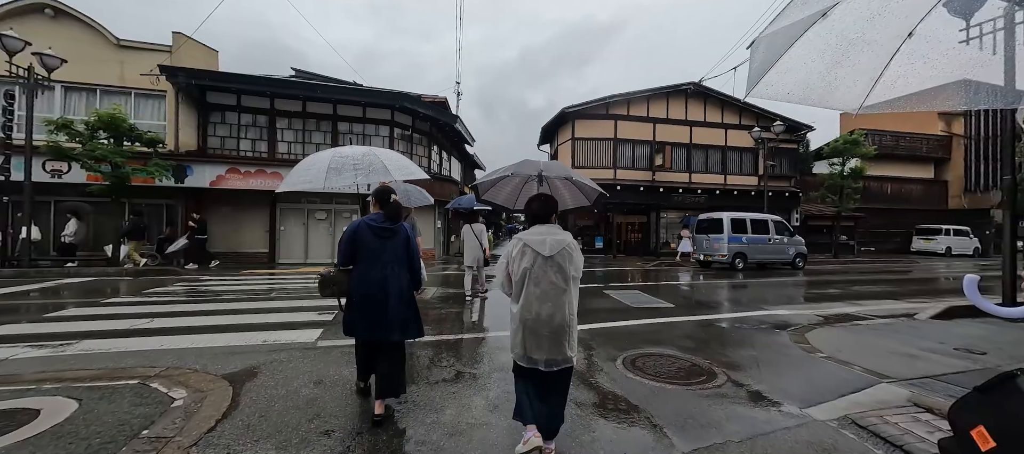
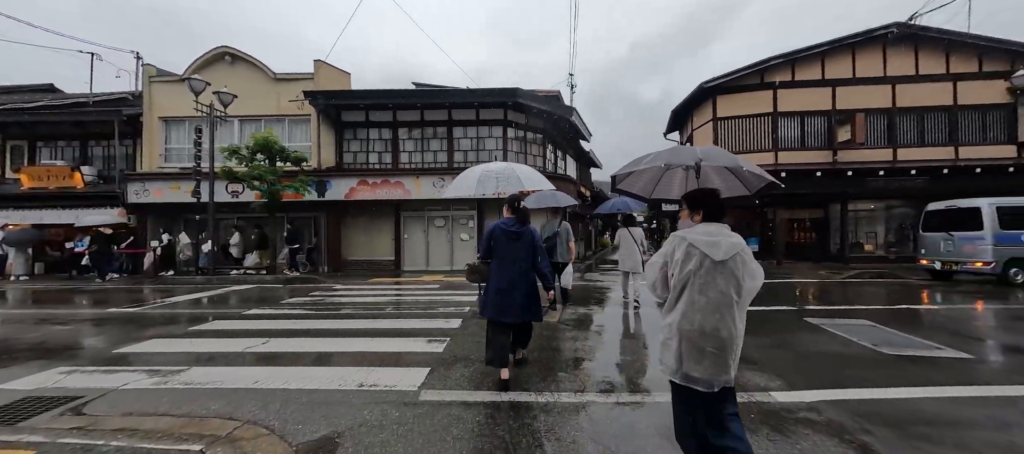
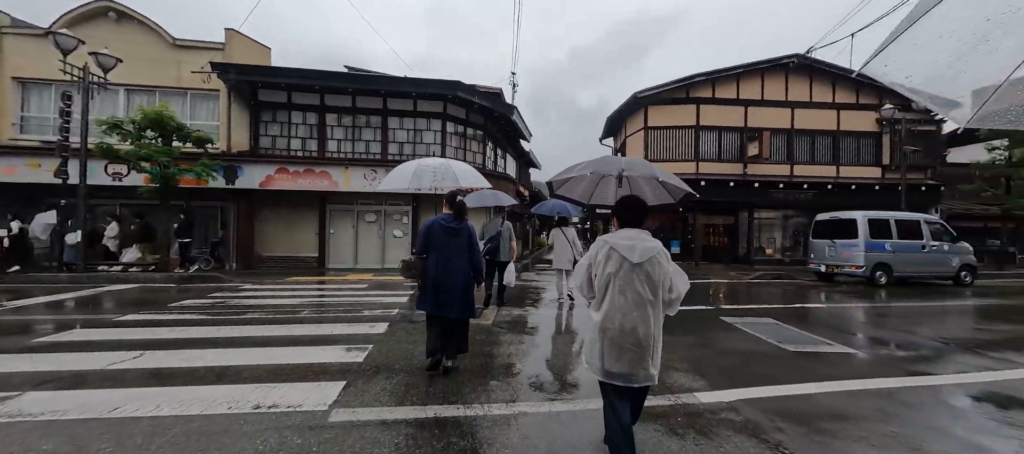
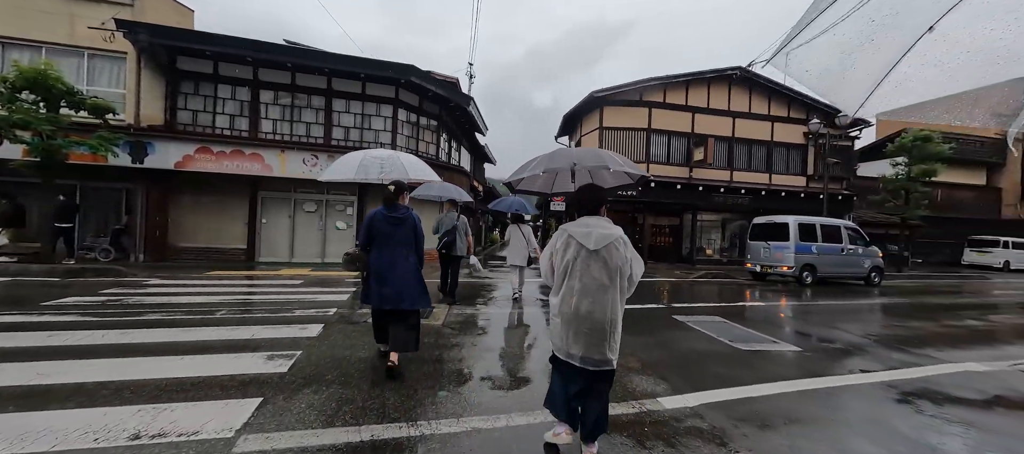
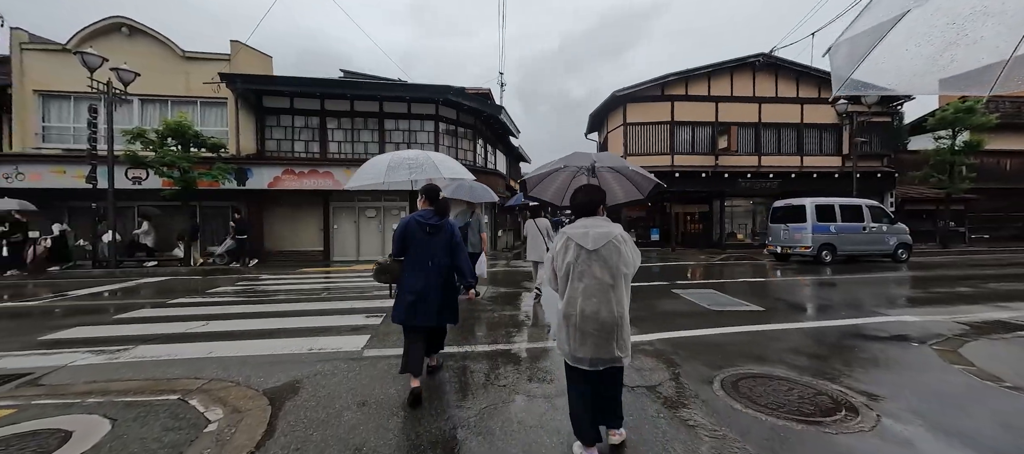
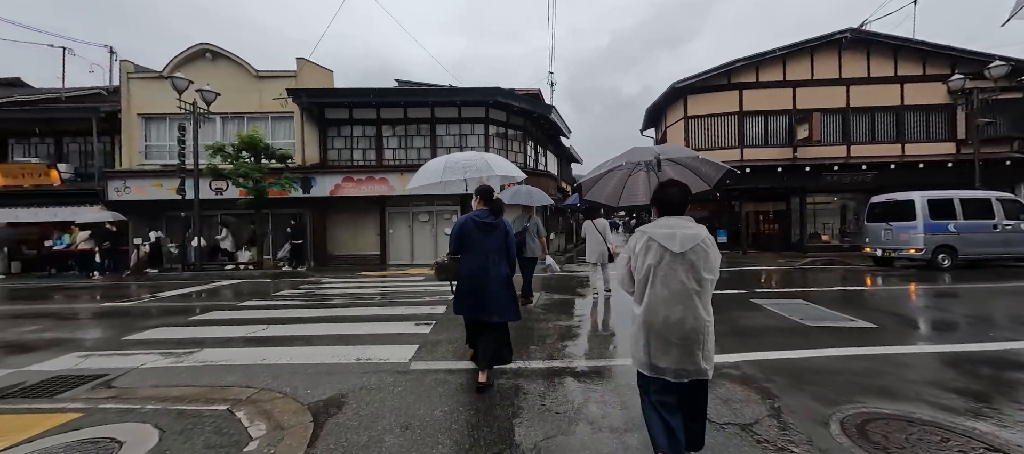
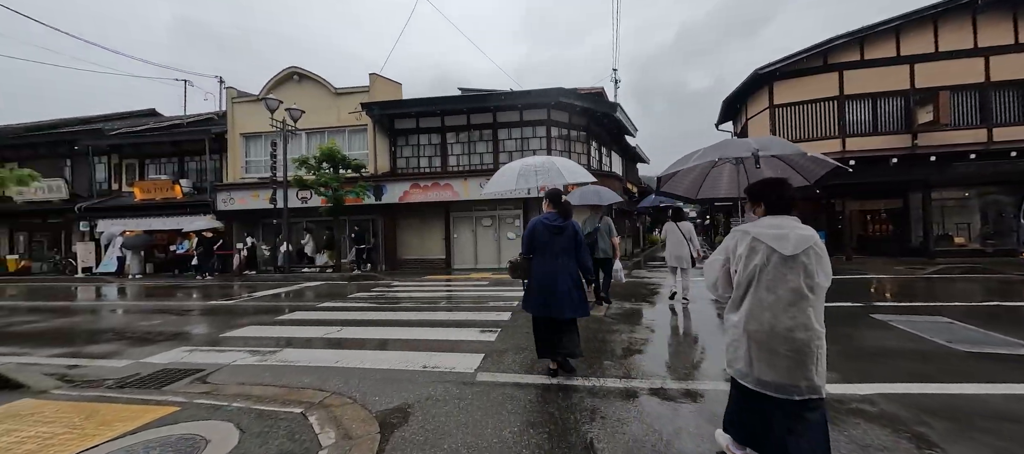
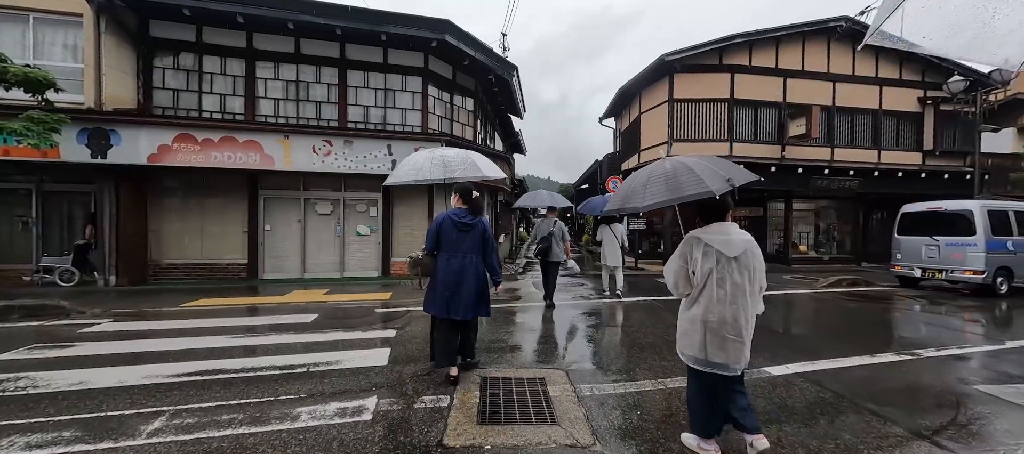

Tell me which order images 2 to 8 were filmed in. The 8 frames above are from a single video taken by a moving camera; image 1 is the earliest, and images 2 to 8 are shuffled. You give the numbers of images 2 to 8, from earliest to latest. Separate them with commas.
5, 6, 7, 2, 3, 4, 8
